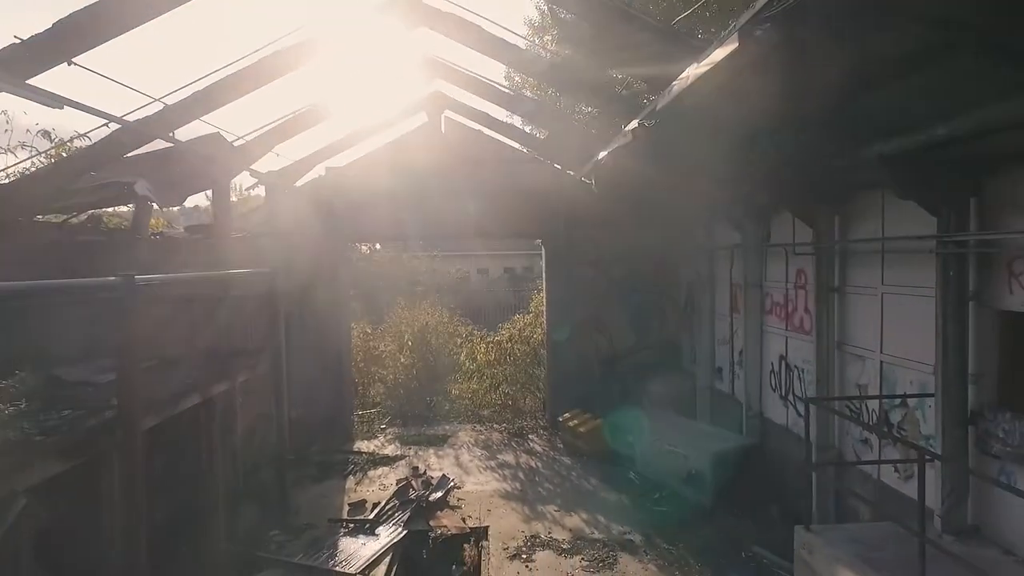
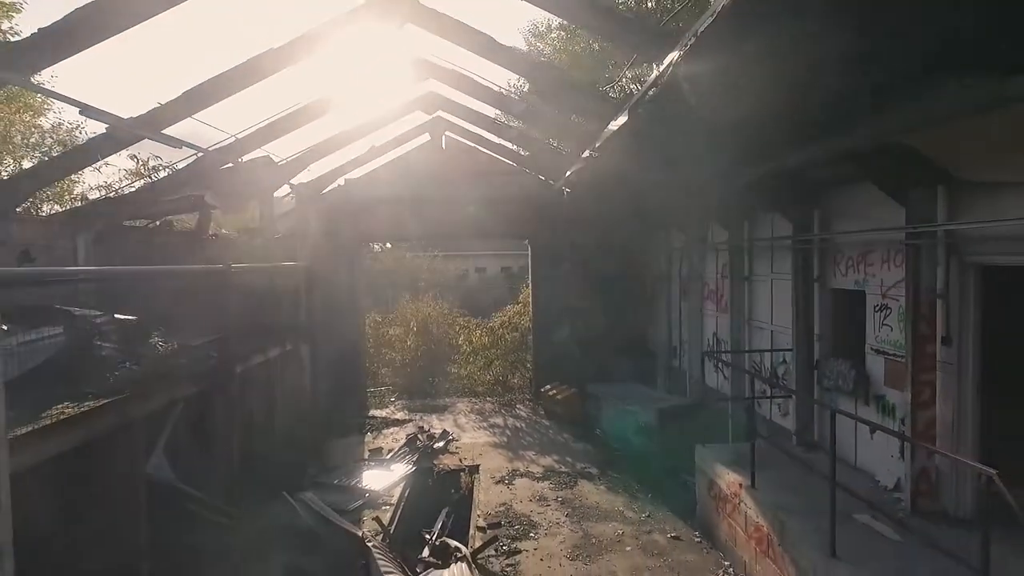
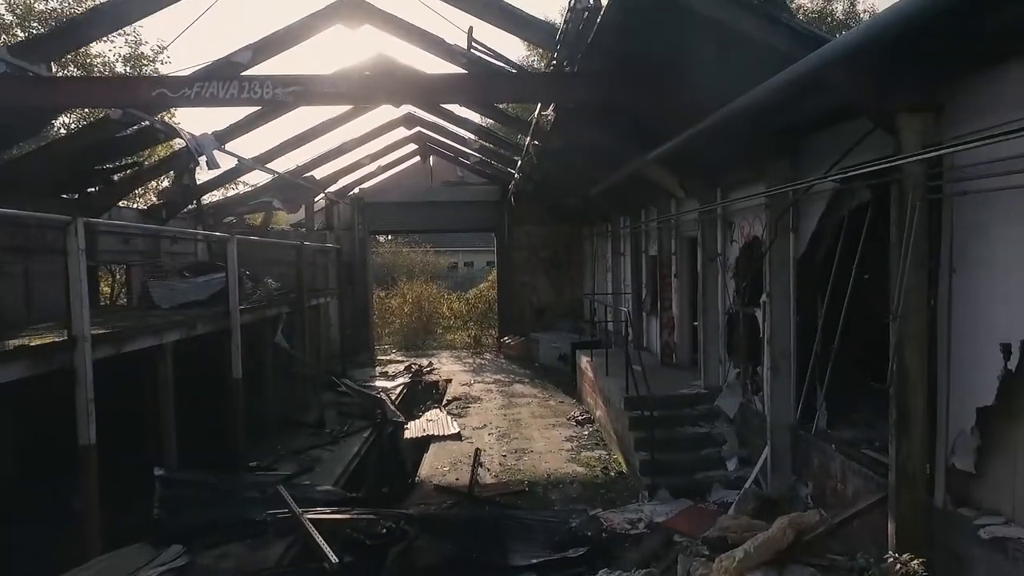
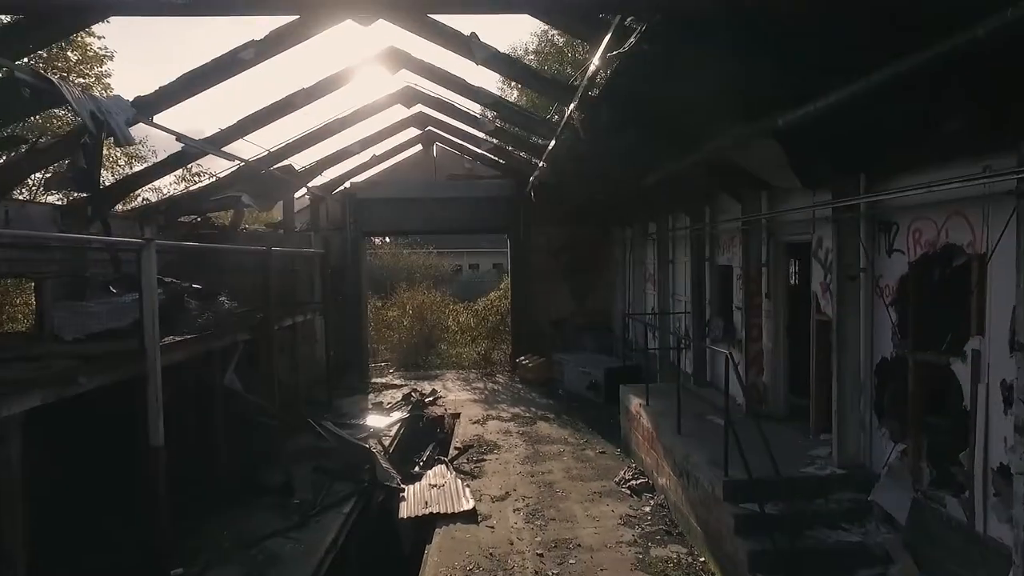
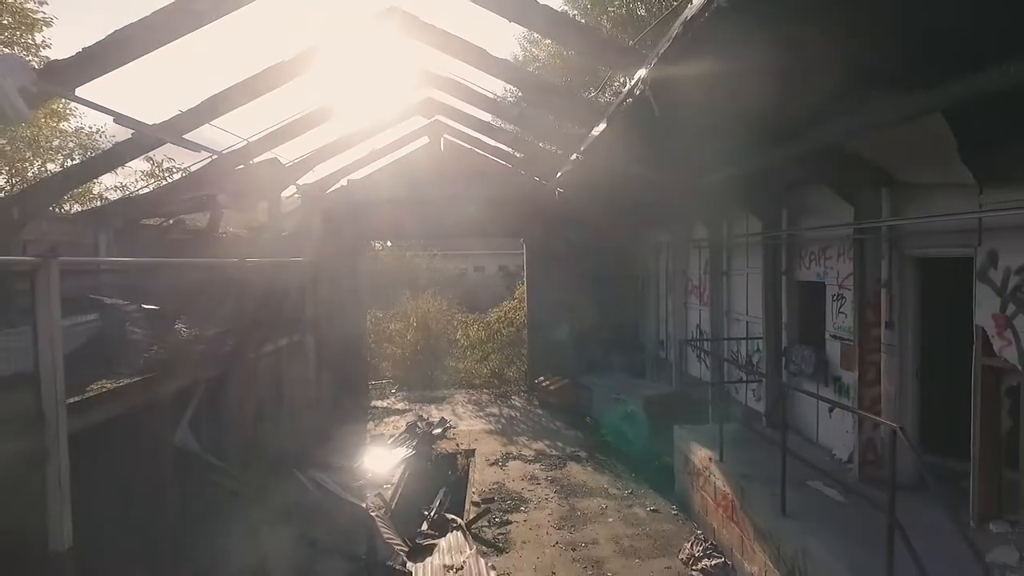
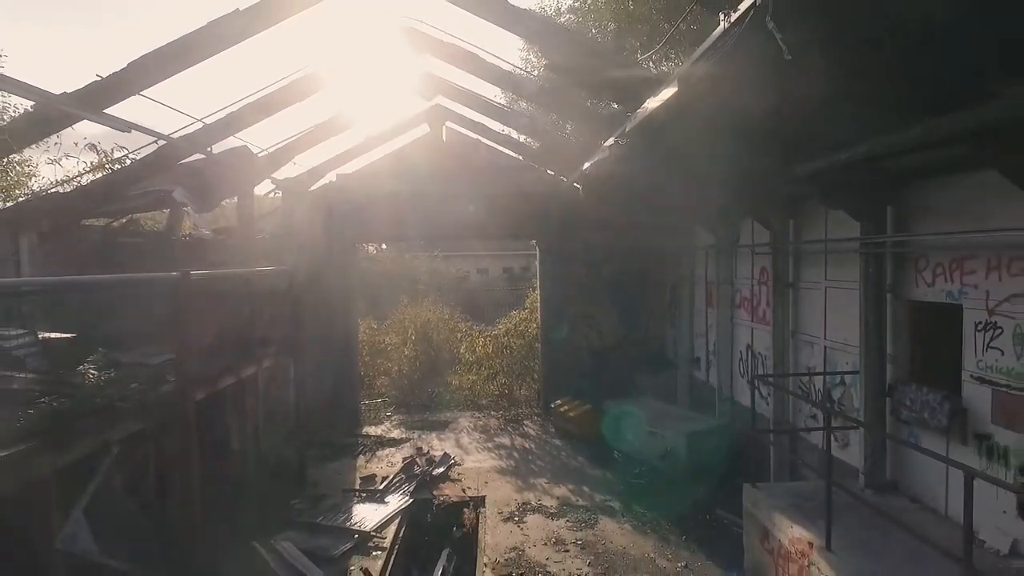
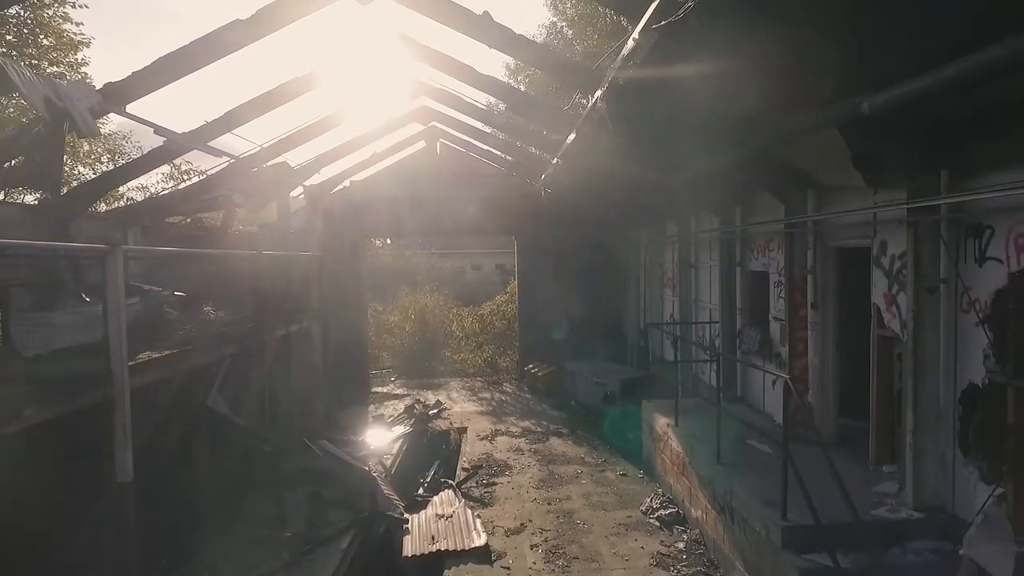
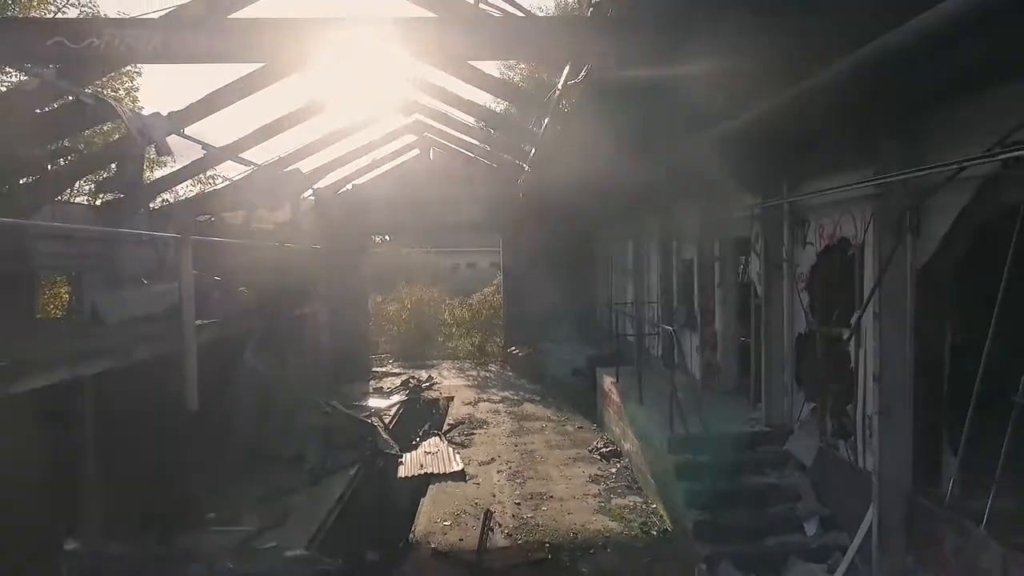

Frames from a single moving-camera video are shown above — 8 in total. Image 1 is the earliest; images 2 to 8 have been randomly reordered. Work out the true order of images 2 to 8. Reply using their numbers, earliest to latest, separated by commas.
6, 2, 5, 7, 4, 8, 3
